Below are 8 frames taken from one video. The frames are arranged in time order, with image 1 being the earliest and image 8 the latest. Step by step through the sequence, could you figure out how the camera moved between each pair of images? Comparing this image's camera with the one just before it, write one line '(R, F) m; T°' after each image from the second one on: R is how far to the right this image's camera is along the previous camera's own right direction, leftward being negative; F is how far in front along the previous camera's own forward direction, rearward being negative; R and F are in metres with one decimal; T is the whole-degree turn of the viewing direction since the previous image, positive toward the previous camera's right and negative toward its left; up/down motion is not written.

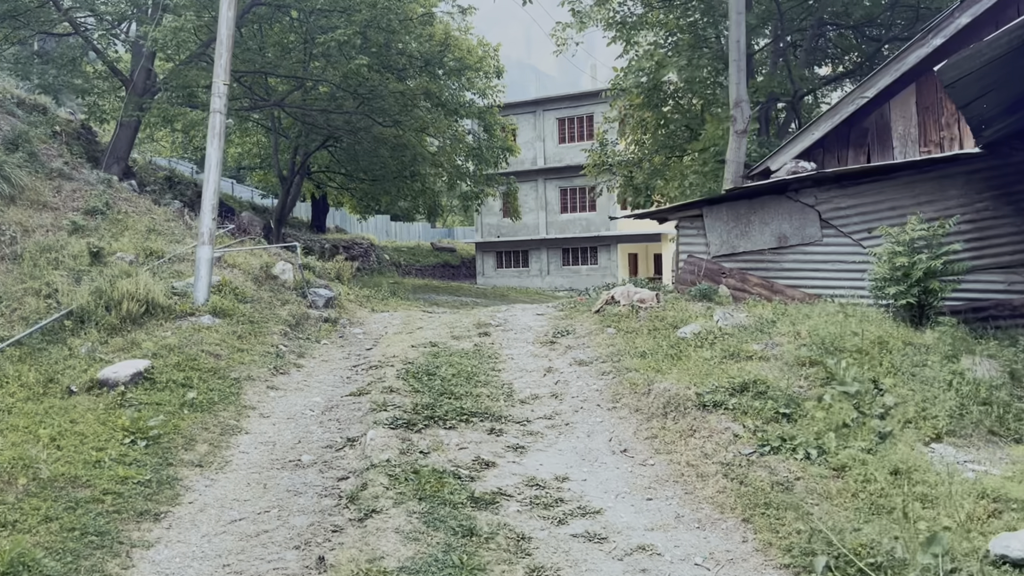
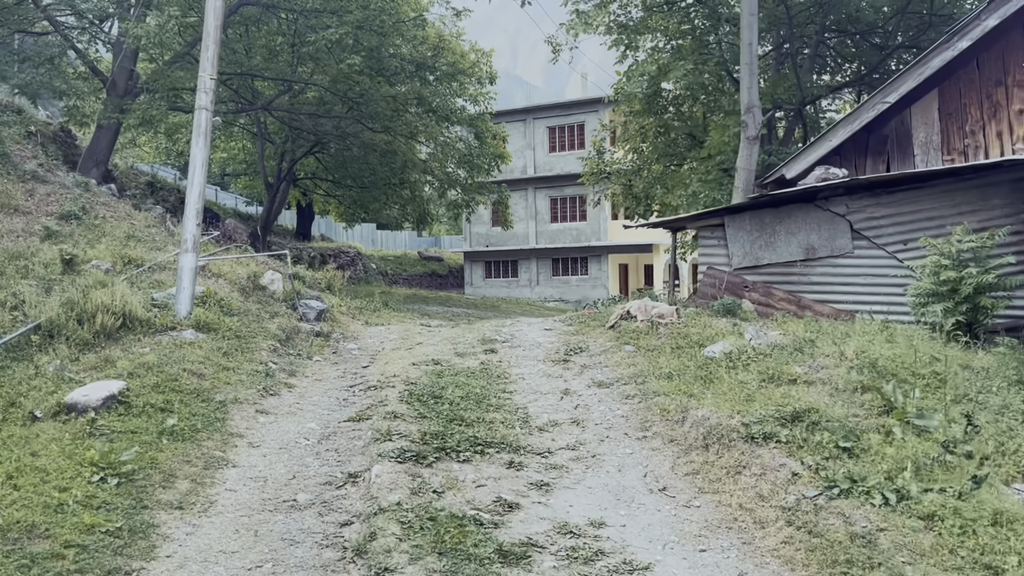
(-0.2, +0.6) m; +1°
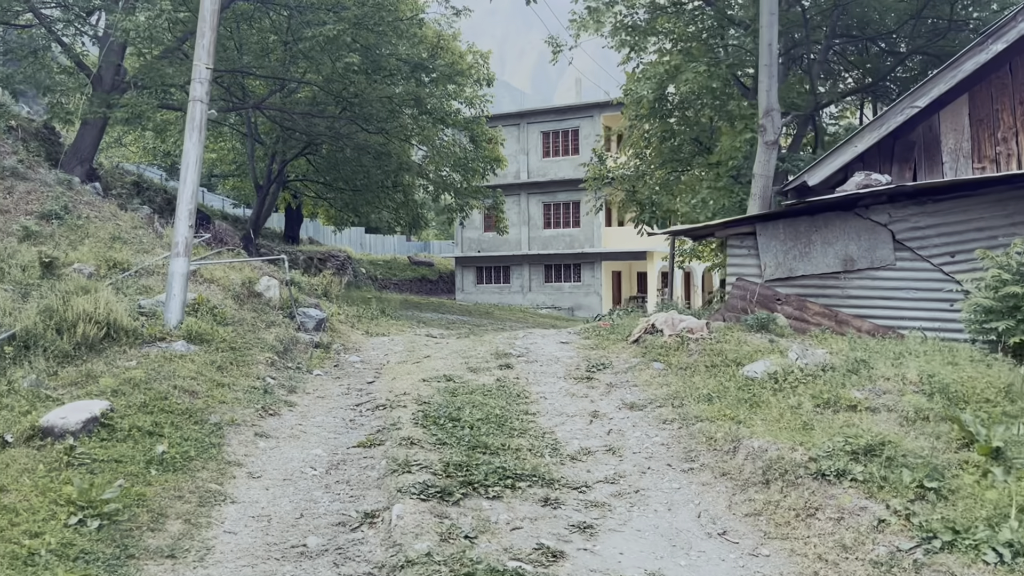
(-0.3, +0.6) m; +1°
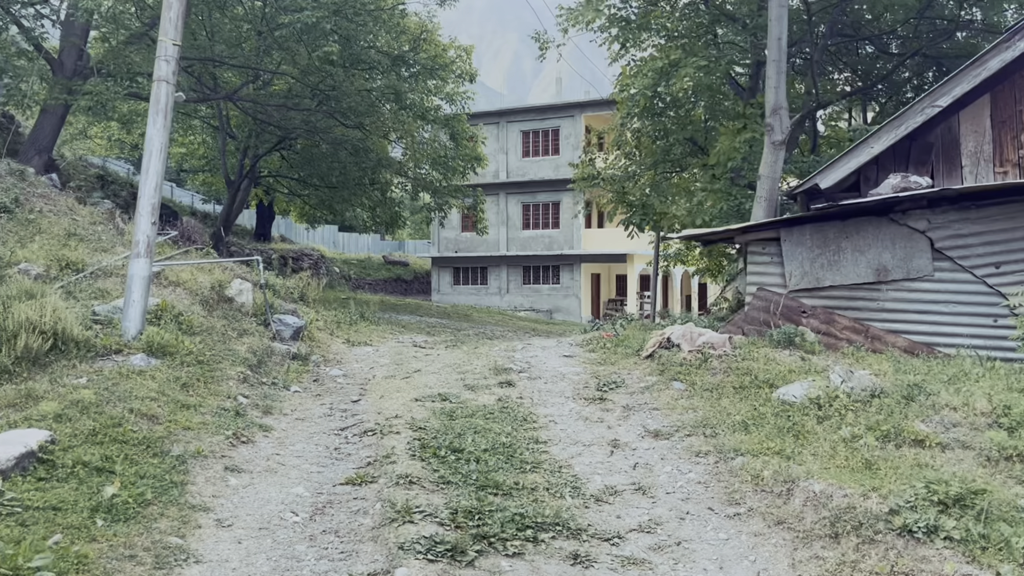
(-0.2, +0.8) m; +2°
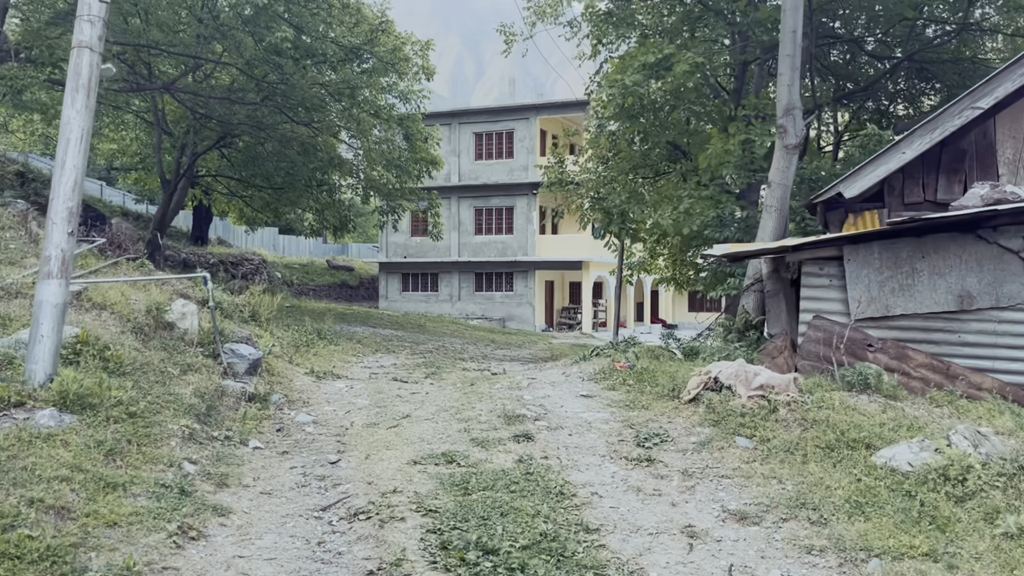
(-0.5, +1.4) m; +4°
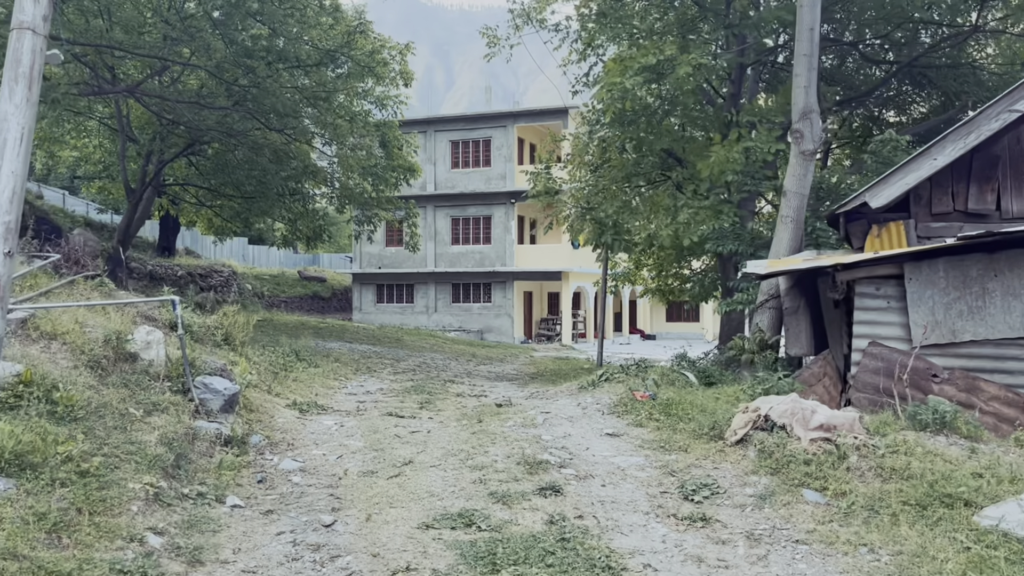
(-0.3, +0.8) m; +2°
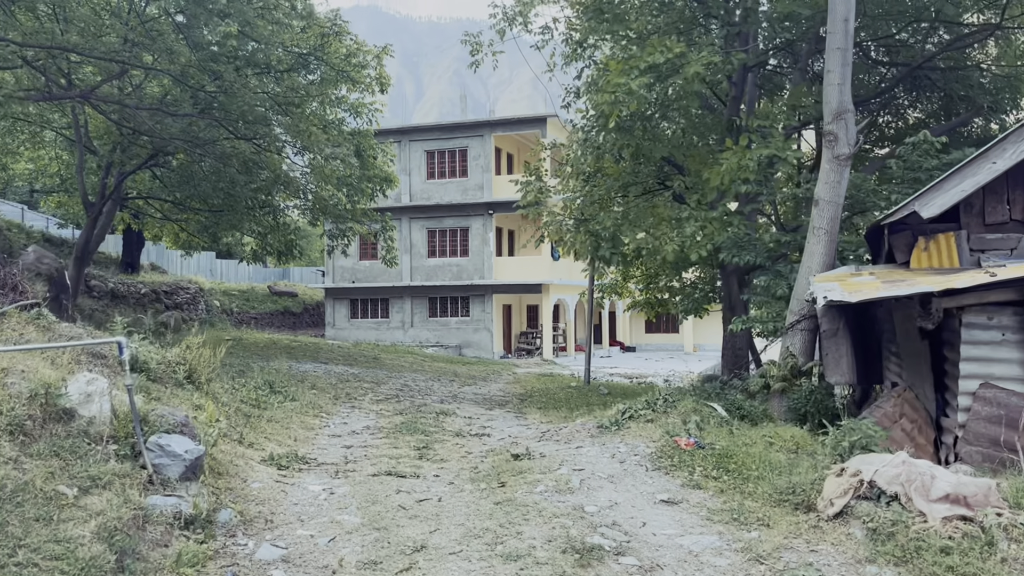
(-0.3, +1.1) m; +2°
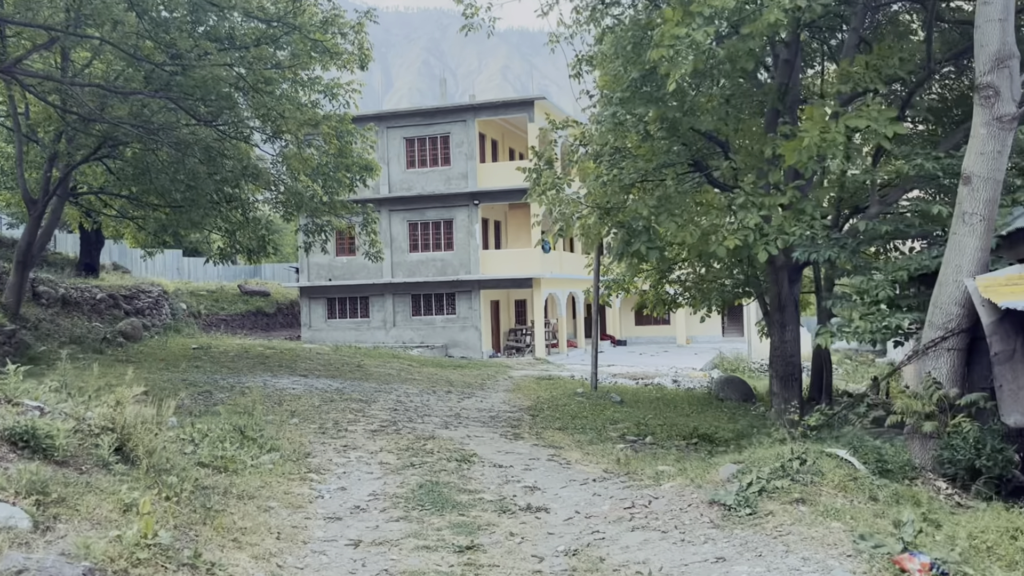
(-0.6, +2.3) m; +2°
